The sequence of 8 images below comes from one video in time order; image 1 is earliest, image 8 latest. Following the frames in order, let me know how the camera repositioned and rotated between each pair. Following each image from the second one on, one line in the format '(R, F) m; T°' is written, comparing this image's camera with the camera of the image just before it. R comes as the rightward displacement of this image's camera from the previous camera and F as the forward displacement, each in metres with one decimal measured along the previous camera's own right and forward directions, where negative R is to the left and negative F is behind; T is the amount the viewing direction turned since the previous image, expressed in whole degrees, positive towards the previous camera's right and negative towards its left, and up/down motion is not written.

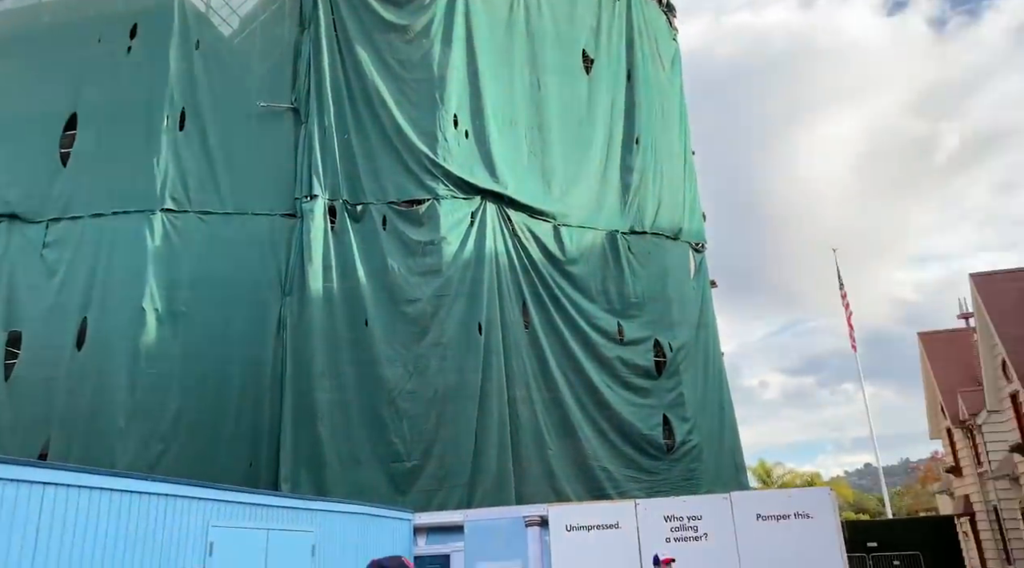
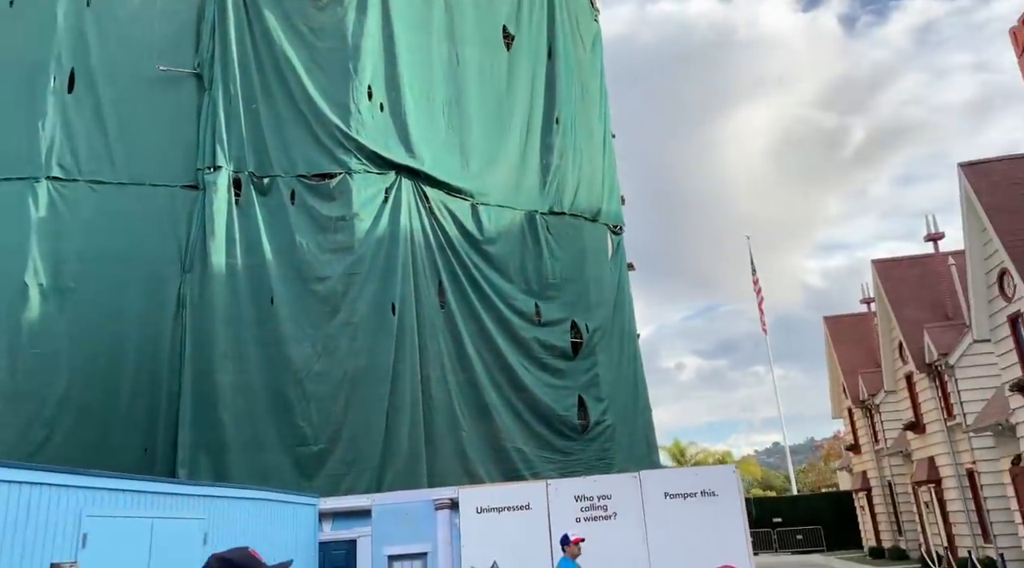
(+0.1, +0.3) m; +5°
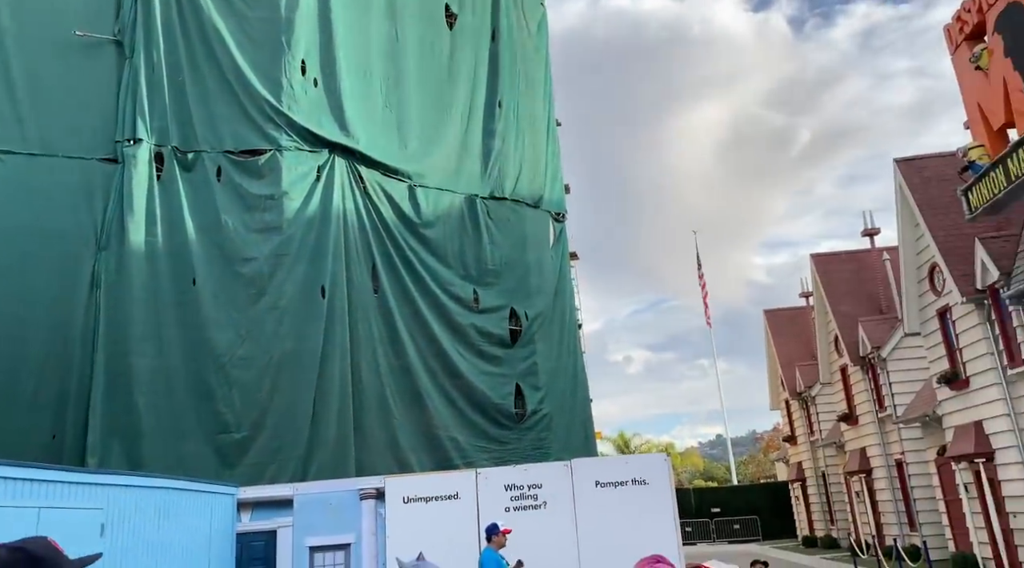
(+0.2, +0.3) m; +4°
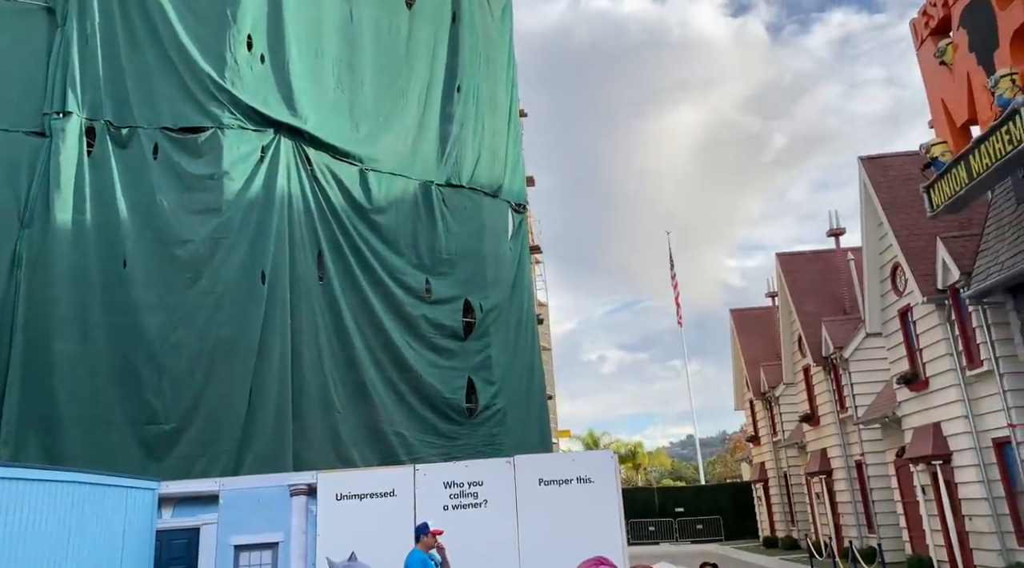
(+0.4, +0.5) m; +2°
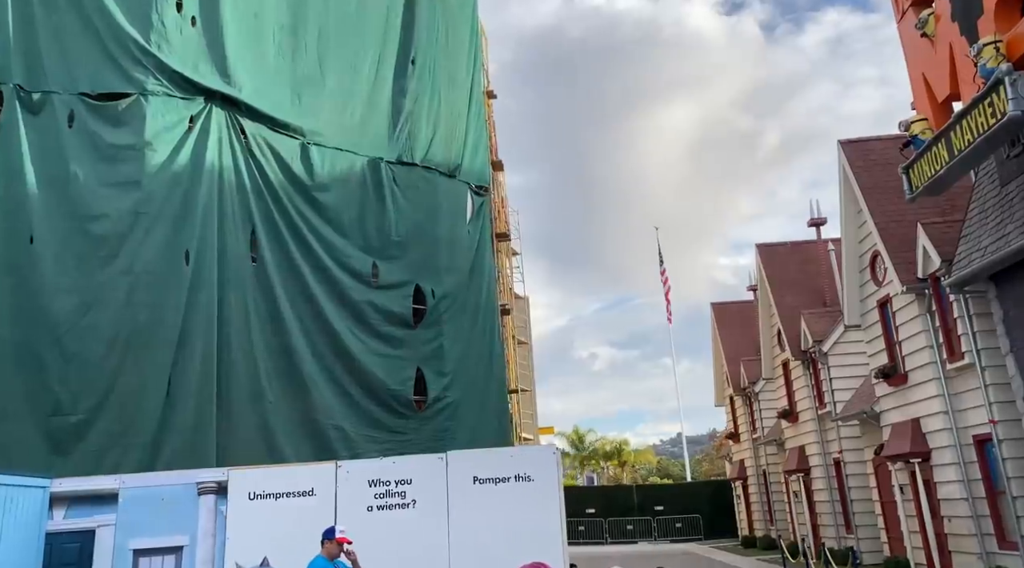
(+0.7, +1.0) m; +1°
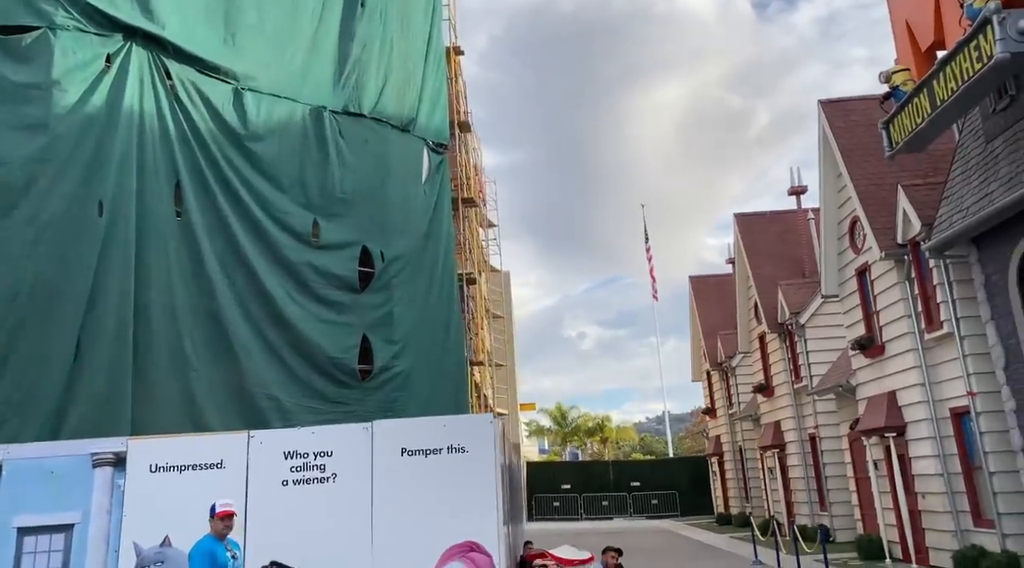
(+0.6, +1.0) m; +1°
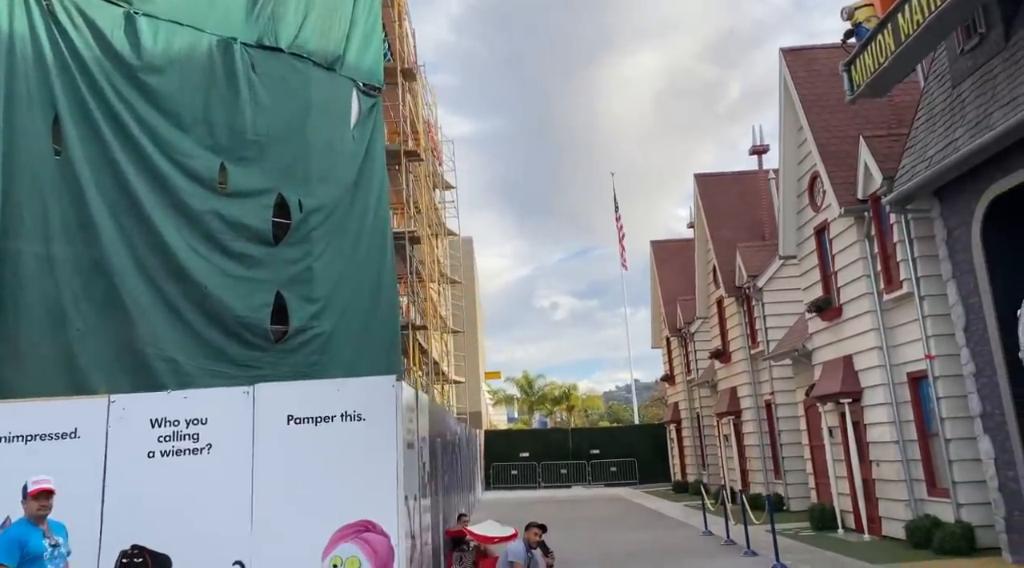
(+0.6, +1.1) m; +2°
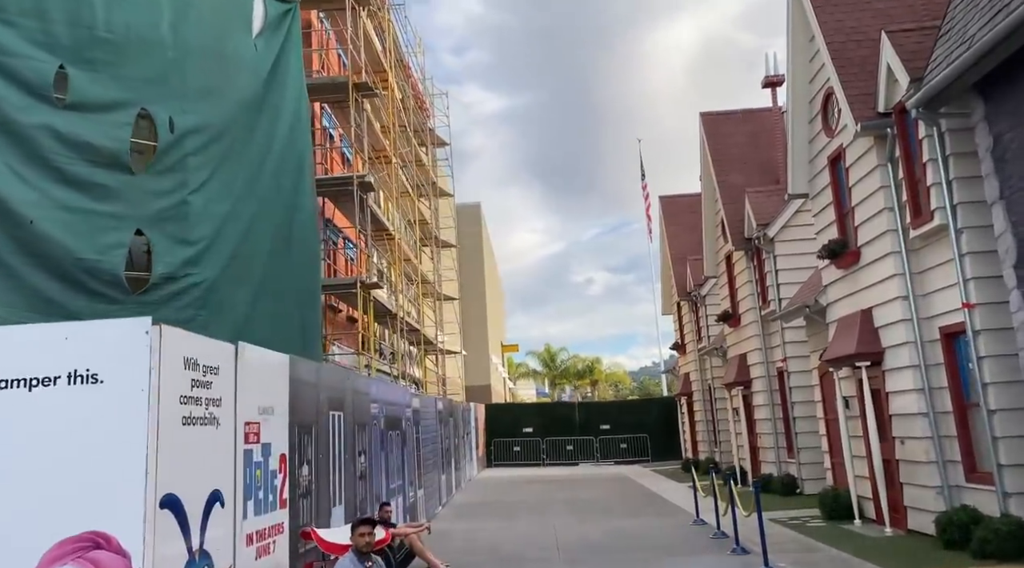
(+1.4, +2.7) m; -2°
